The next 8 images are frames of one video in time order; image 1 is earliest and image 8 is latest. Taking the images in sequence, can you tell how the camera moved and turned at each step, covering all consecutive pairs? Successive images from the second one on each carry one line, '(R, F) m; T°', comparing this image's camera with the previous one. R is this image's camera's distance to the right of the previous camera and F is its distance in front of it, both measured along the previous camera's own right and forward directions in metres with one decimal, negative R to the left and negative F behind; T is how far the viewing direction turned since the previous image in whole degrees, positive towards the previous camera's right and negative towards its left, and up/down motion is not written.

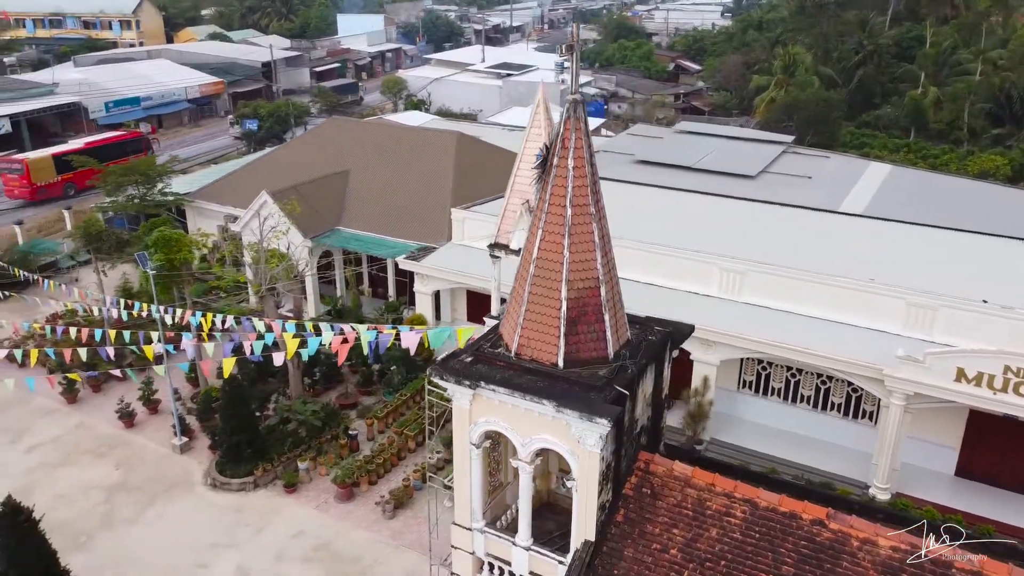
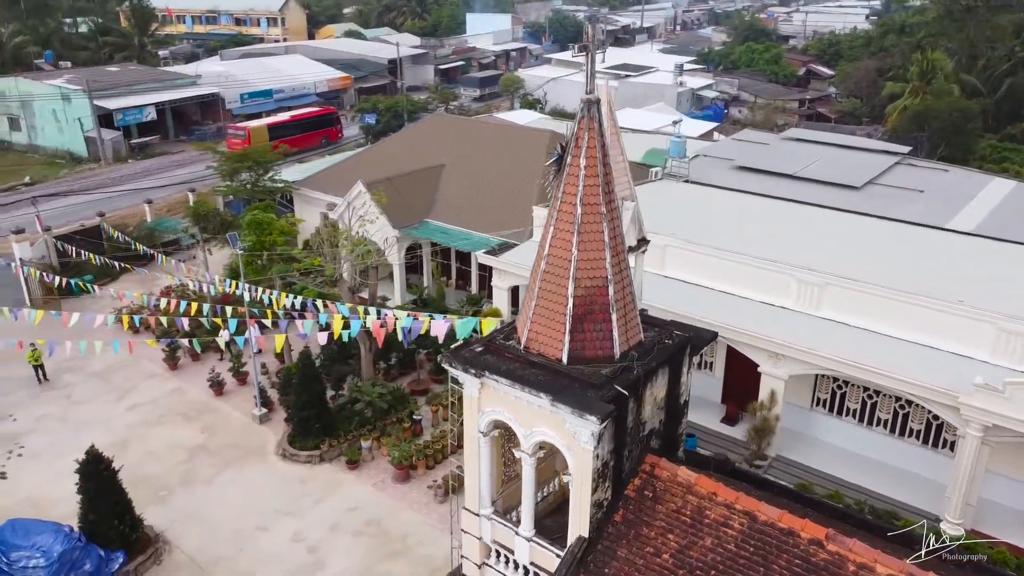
(+1.1, -0.1) m; -9°
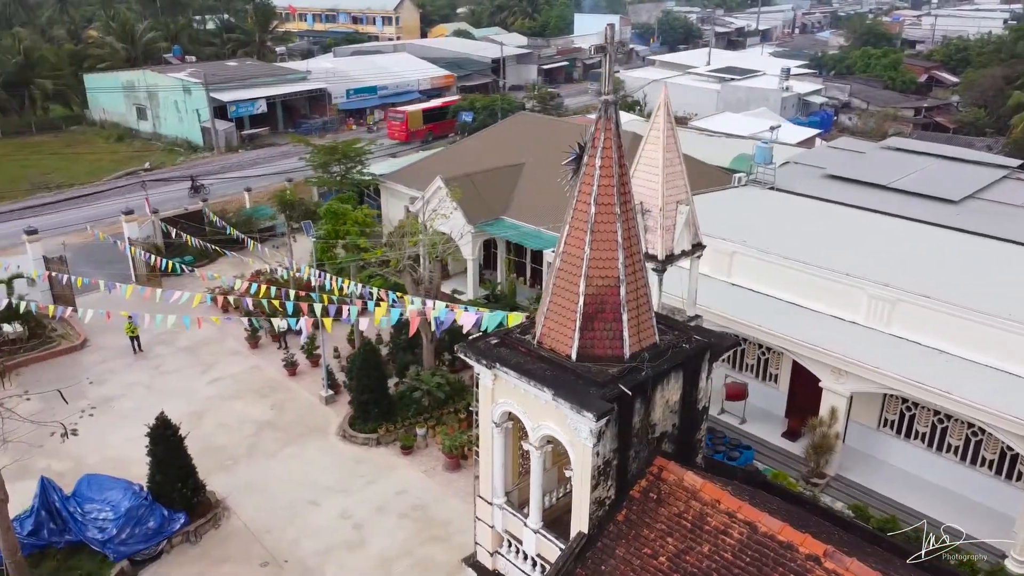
(+0.9, -0.1) m; -7°
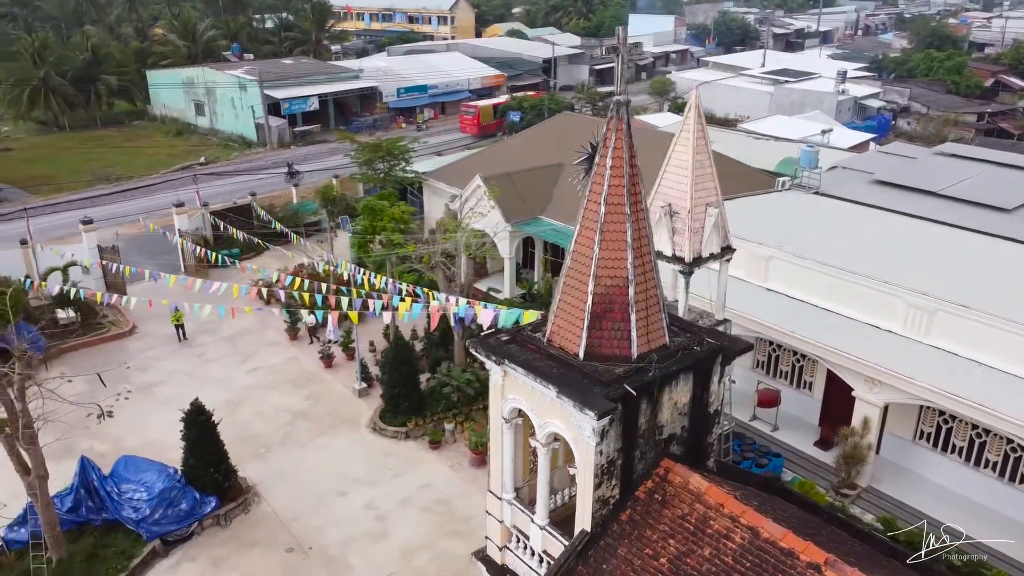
(+0.4, -0.1) m; -4°
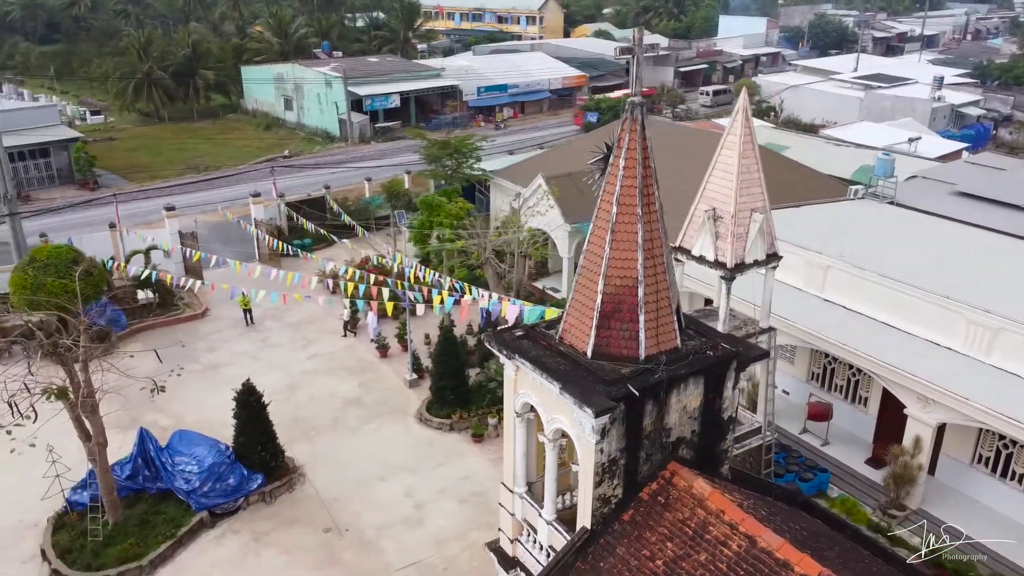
(+0.7, -0.1) m; -6°
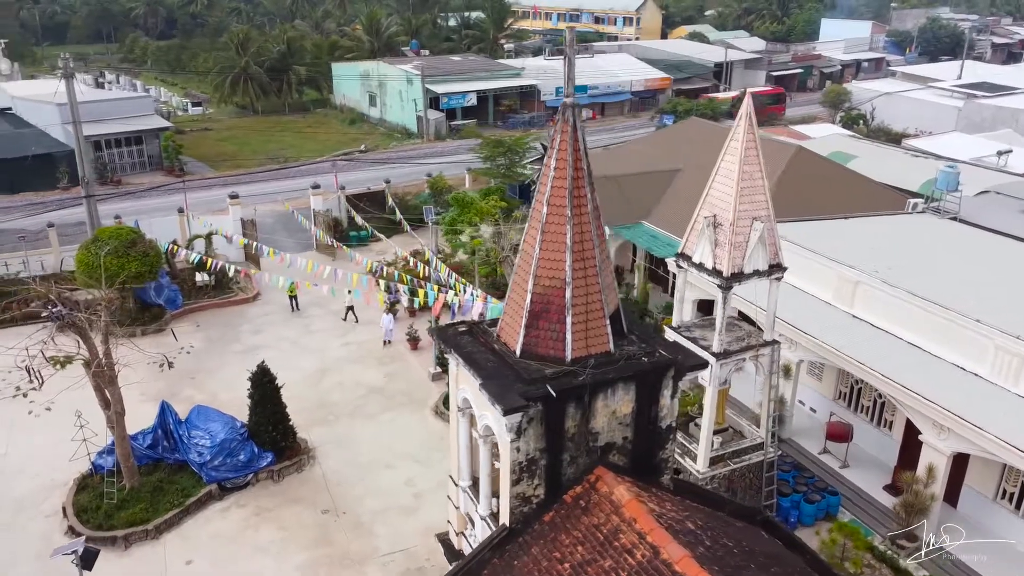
(+1.7, 0.0) m; -7°
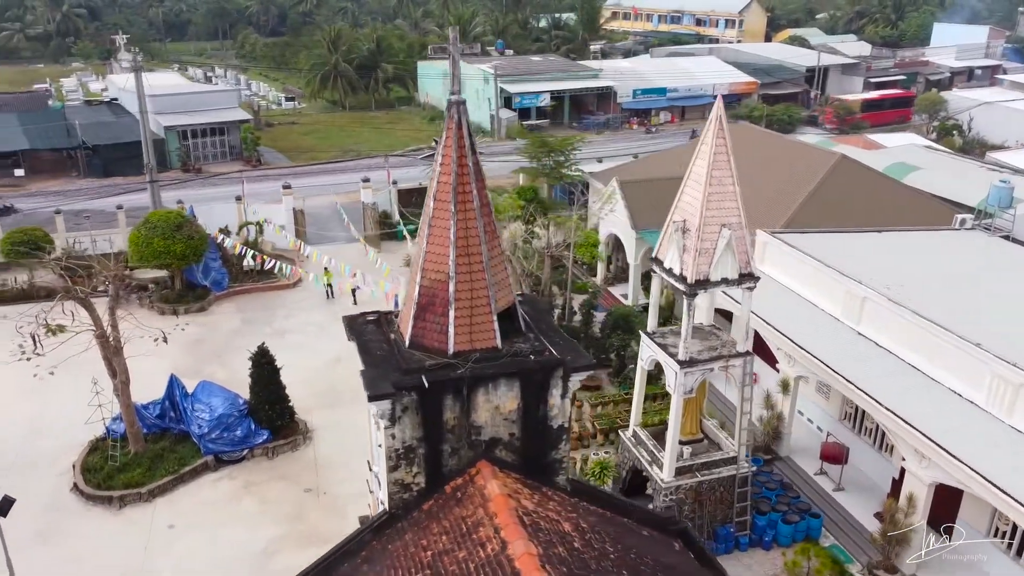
(+2.2, 0.0) m; -7°
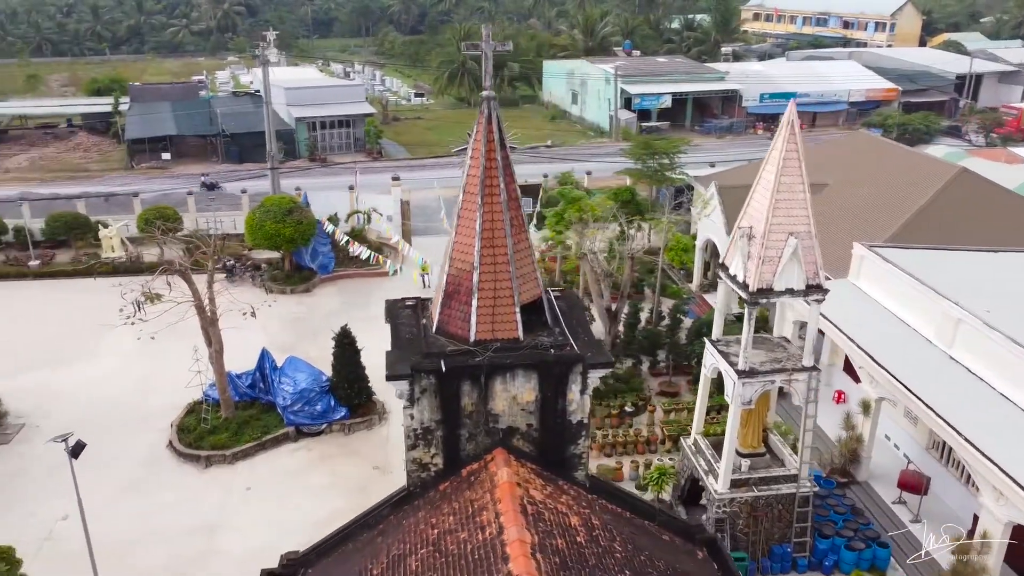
(+1.1, -0.1) m; -9°
